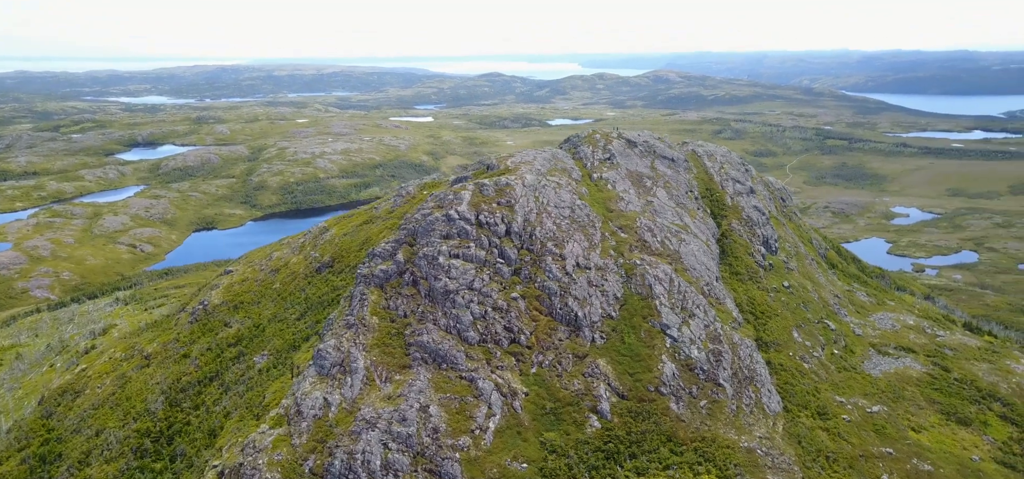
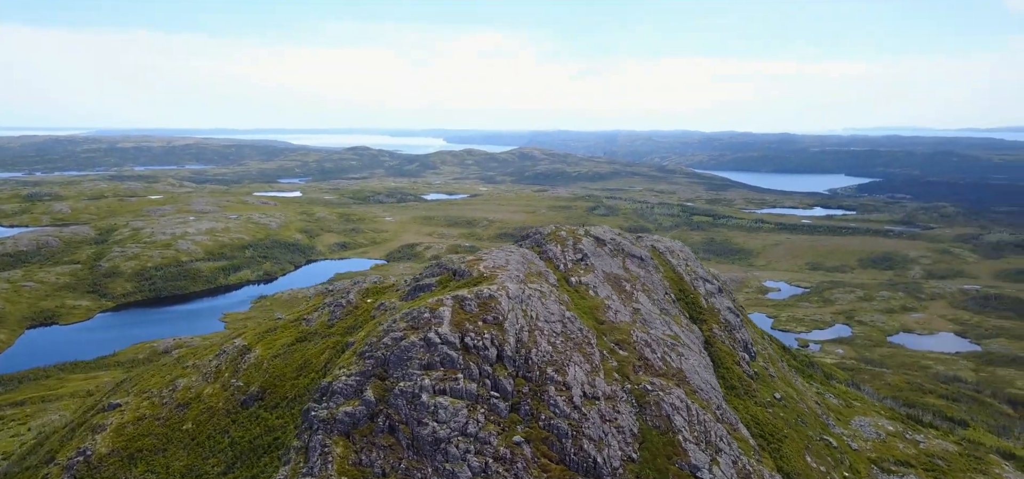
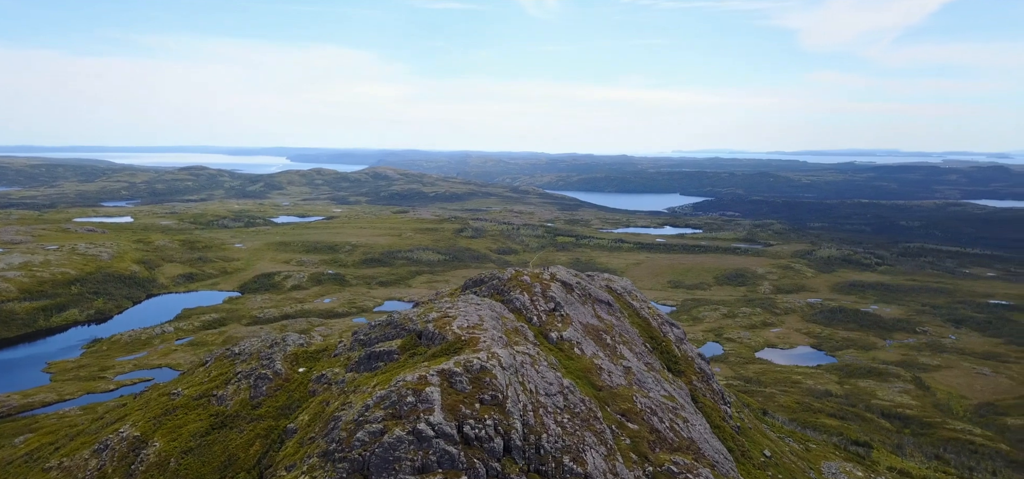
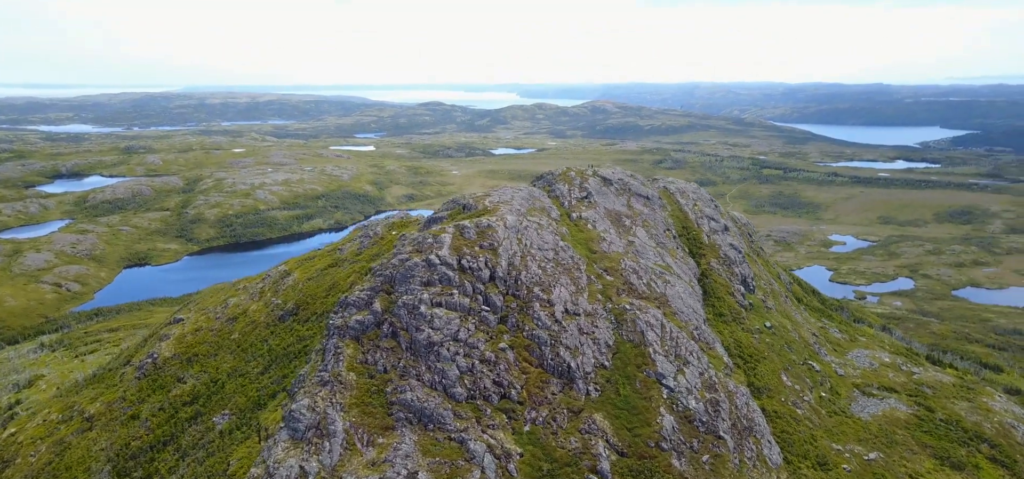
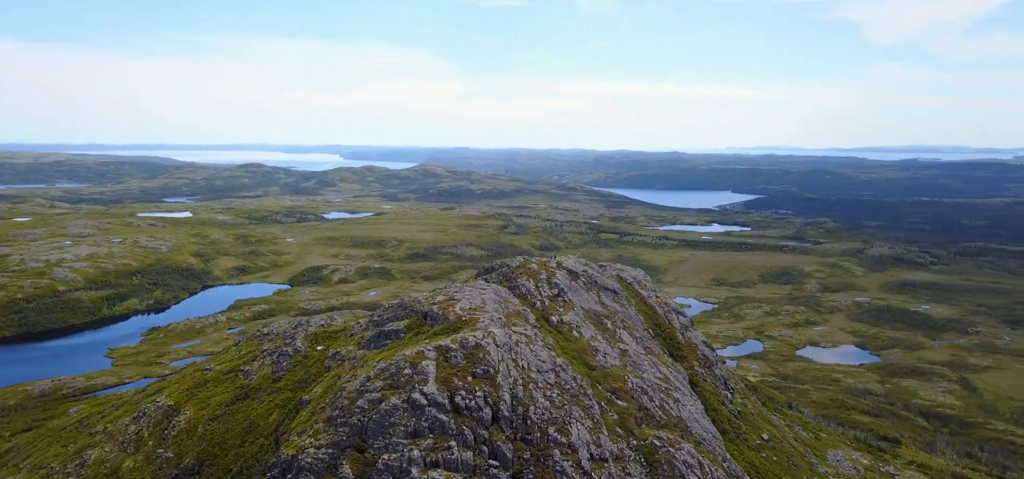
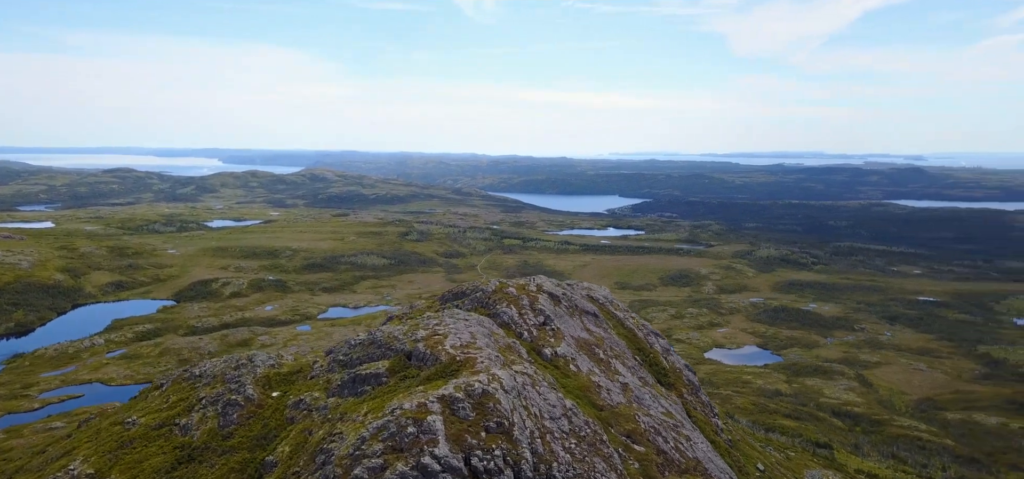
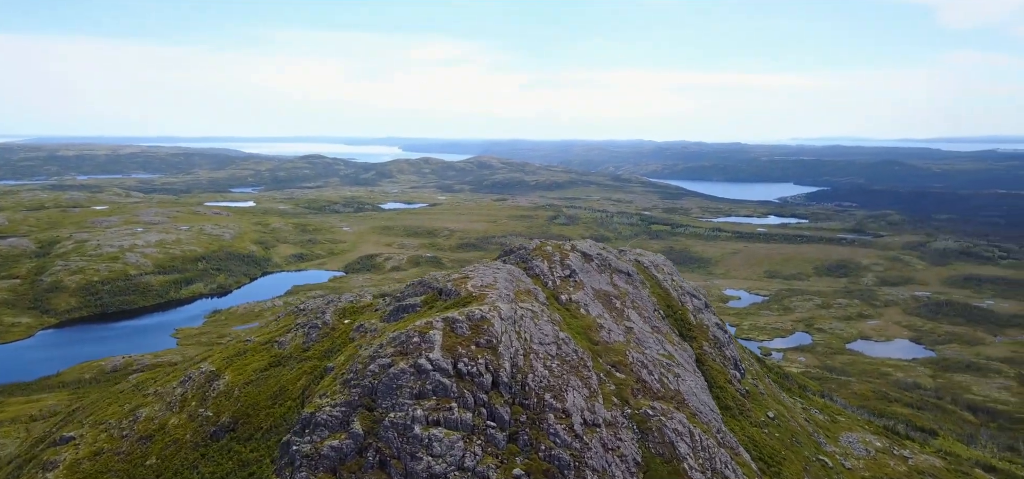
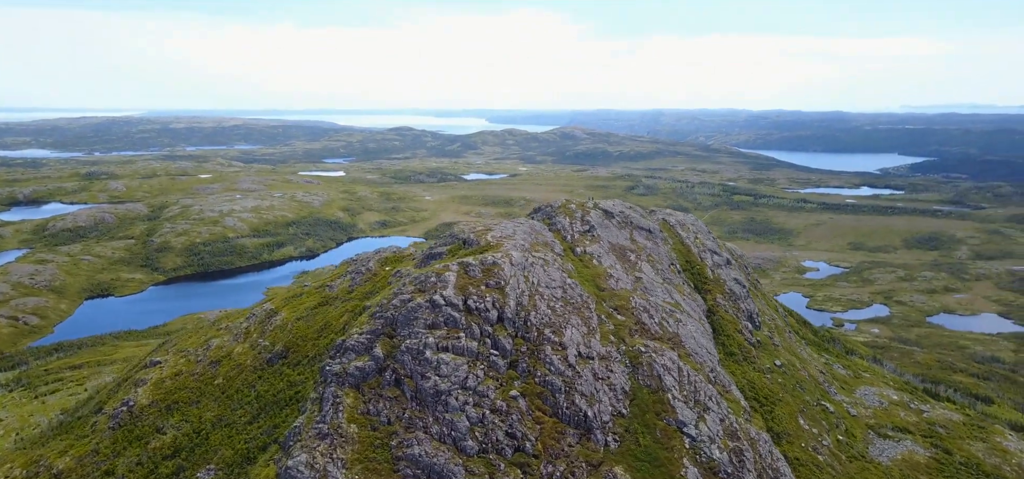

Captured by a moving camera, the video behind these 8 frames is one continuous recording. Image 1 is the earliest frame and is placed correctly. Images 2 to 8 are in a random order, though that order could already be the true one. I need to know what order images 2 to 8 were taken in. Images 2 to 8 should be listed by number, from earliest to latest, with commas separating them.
4, 8, 2, 7, 5, 3, 6
